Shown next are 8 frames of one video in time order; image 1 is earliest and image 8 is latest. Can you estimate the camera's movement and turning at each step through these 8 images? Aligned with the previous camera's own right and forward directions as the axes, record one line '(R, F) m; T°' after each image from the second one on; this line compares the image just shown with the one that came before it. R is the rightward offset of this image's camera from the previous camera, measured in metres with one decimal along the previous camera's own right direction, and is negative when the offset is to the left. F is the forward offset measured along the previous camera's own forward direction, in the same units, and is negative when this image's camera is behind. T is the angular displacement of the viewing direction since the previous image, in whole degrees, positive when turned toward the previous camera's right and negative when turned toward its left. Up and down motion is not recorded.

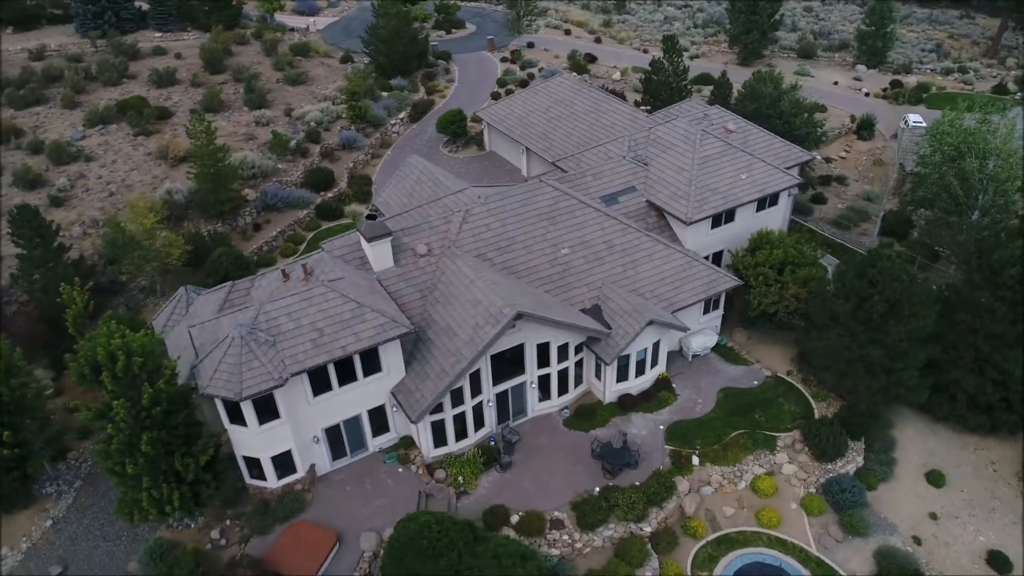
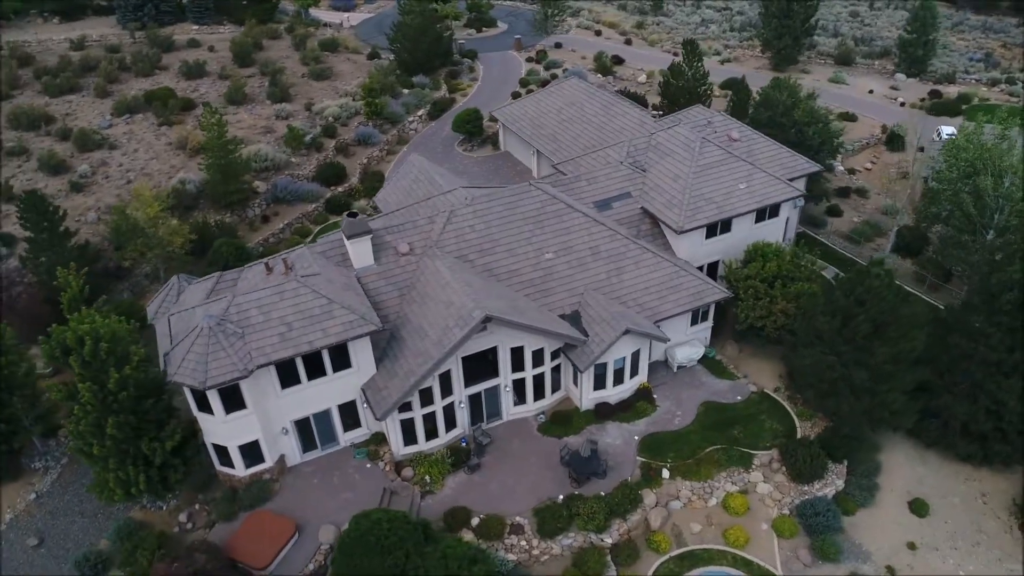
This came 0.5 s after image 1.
(+3.2, +0.1) m; -4°
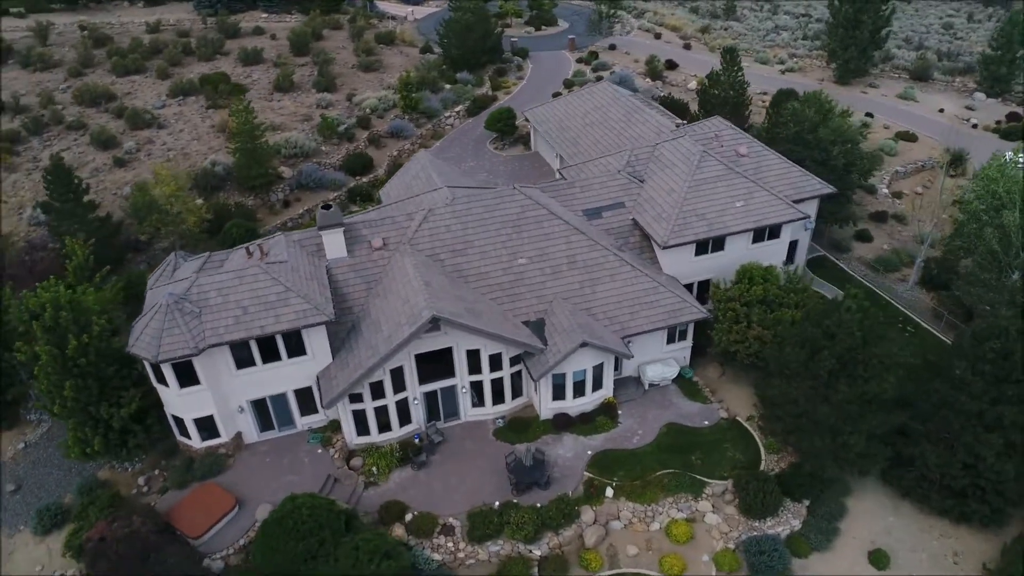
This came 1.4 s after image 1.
(+5.8, +0.4) m; -7°
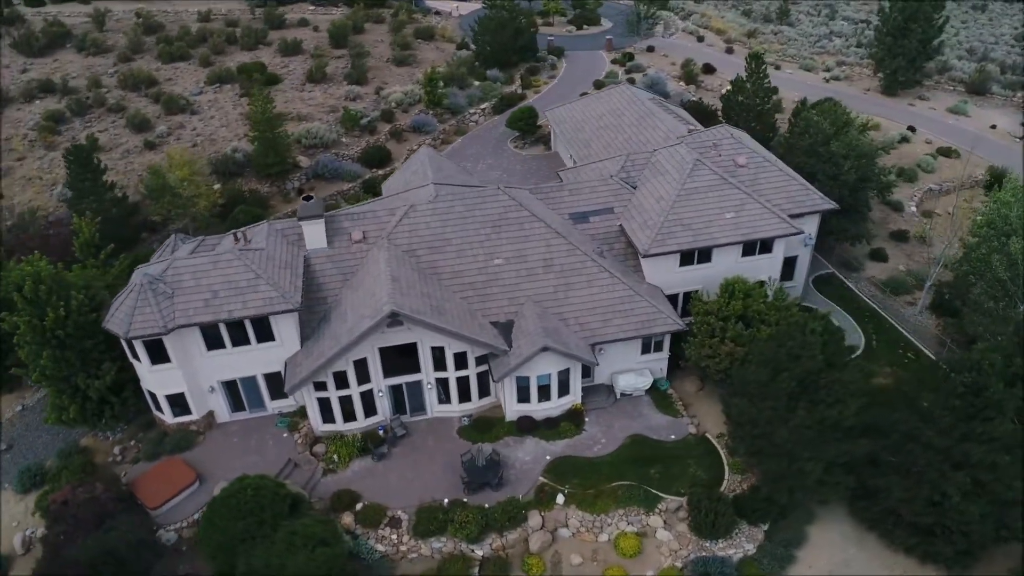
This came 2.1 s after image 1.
(+4.5, +0.1) m; -5°
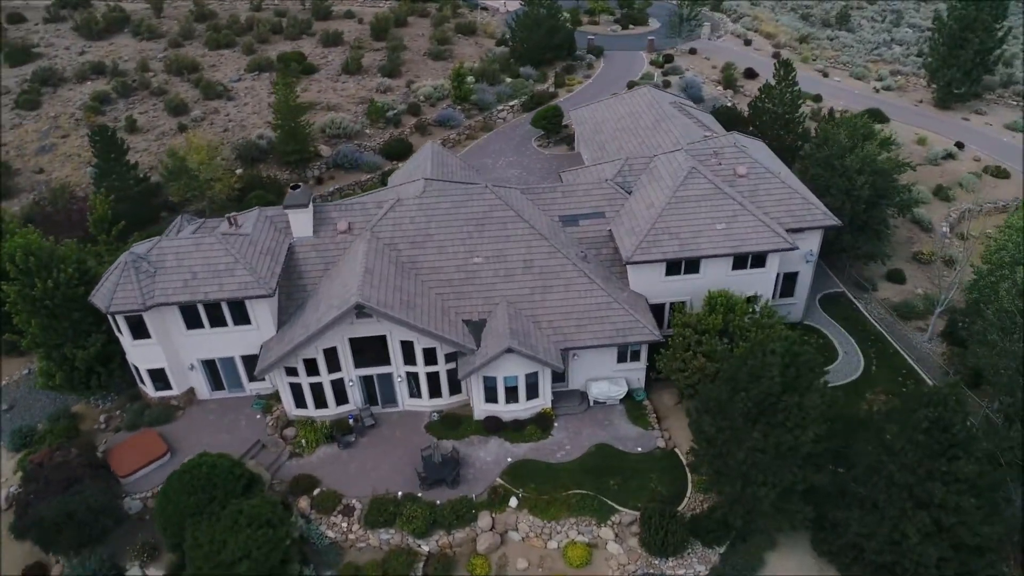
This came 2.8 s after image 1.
(+4.4, +0.3) m; -5°
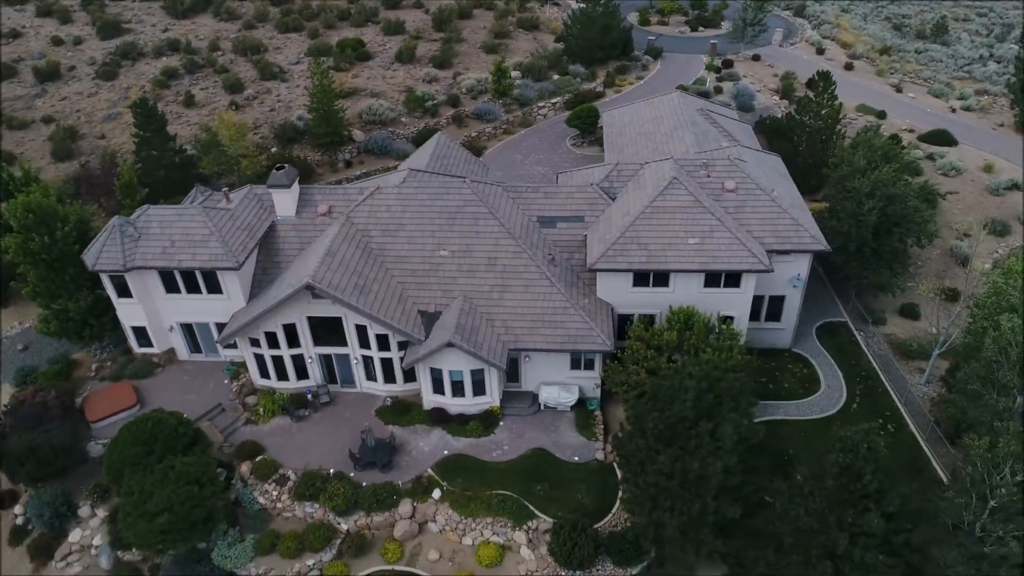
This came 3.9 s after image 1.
(+7.0, +0.4) m; -8°
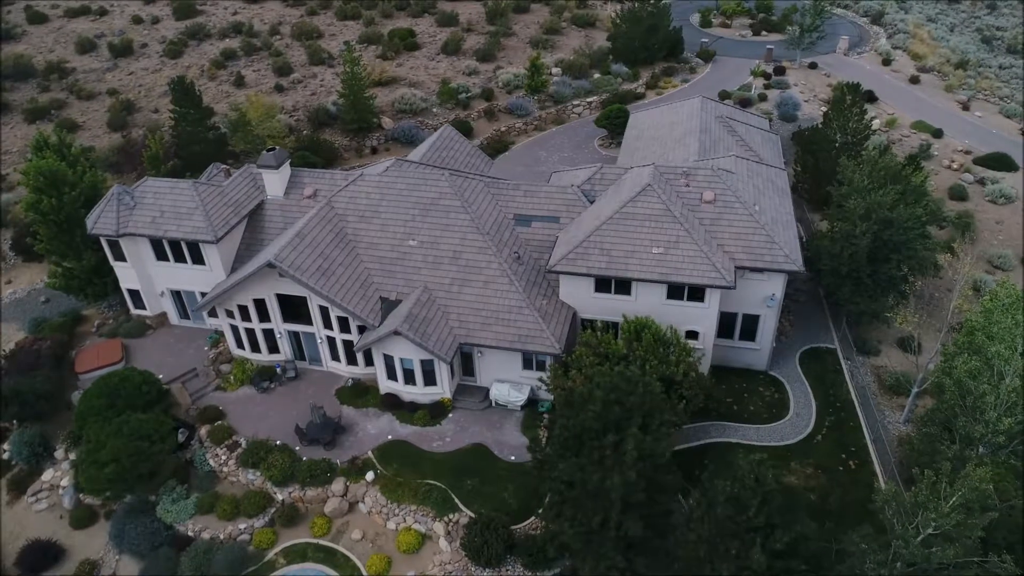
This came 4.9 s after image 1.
(+6.5, +0.3) m; -7°
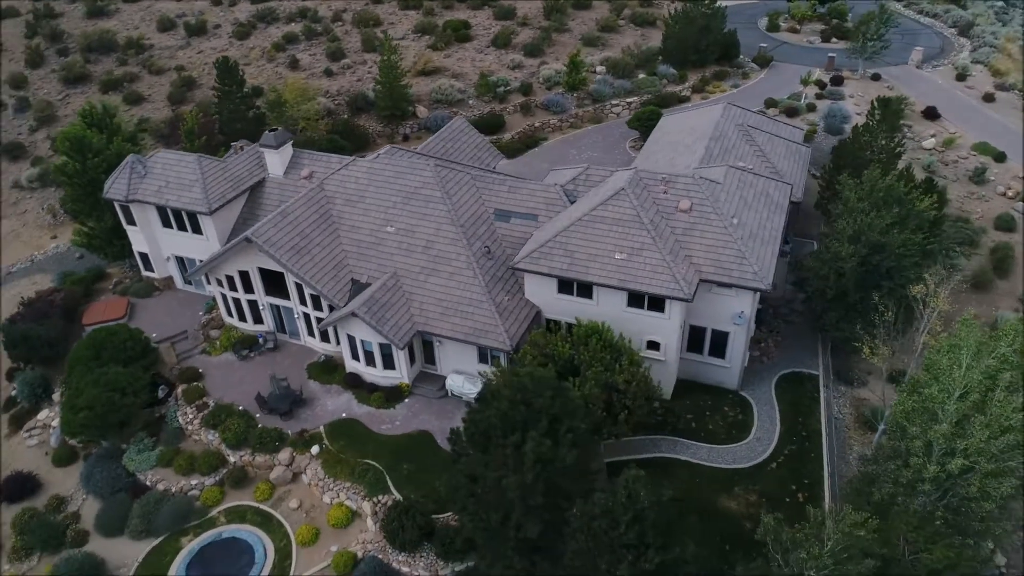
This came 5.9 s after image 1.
(+6.5, +0.3) m; -7°
